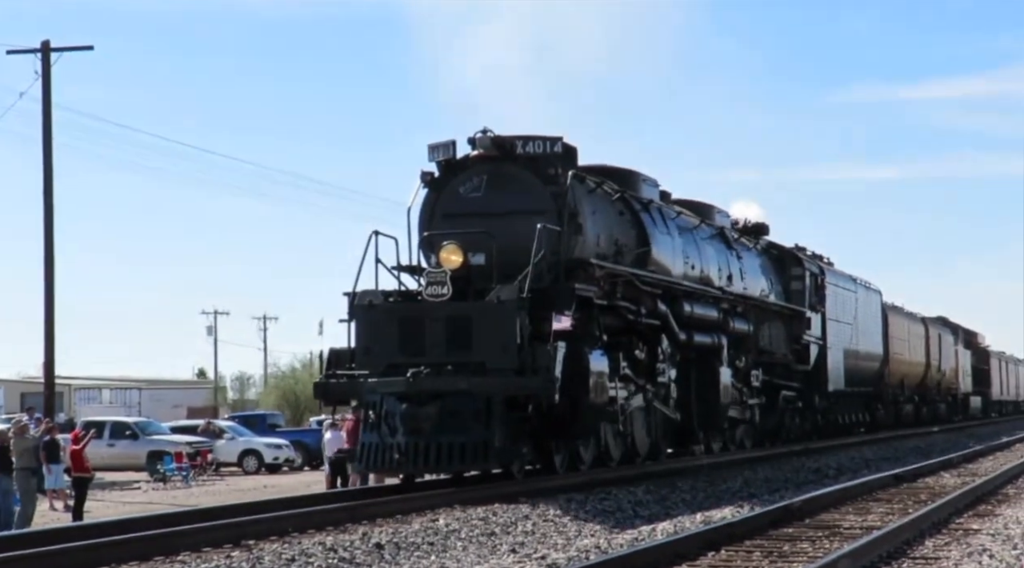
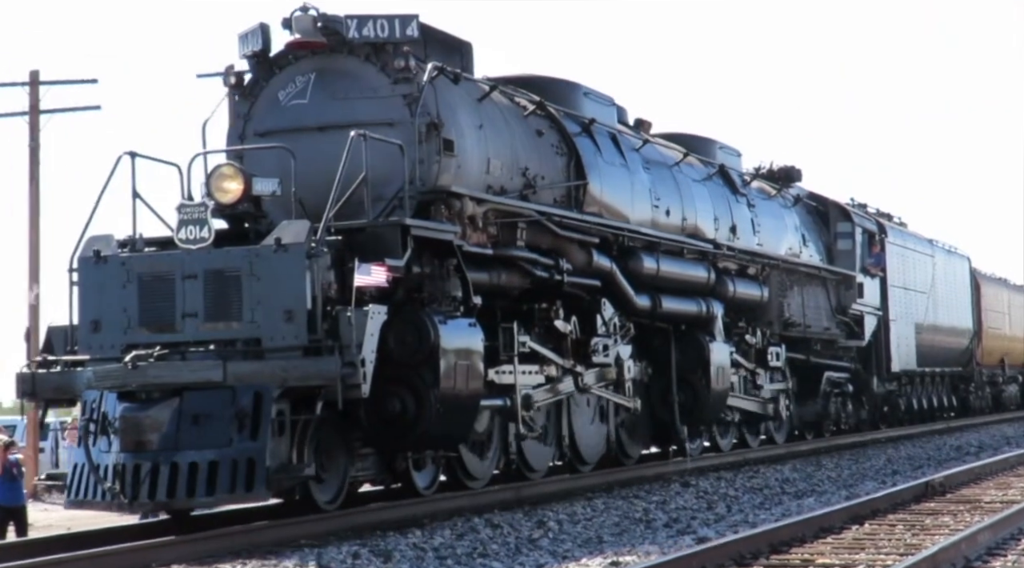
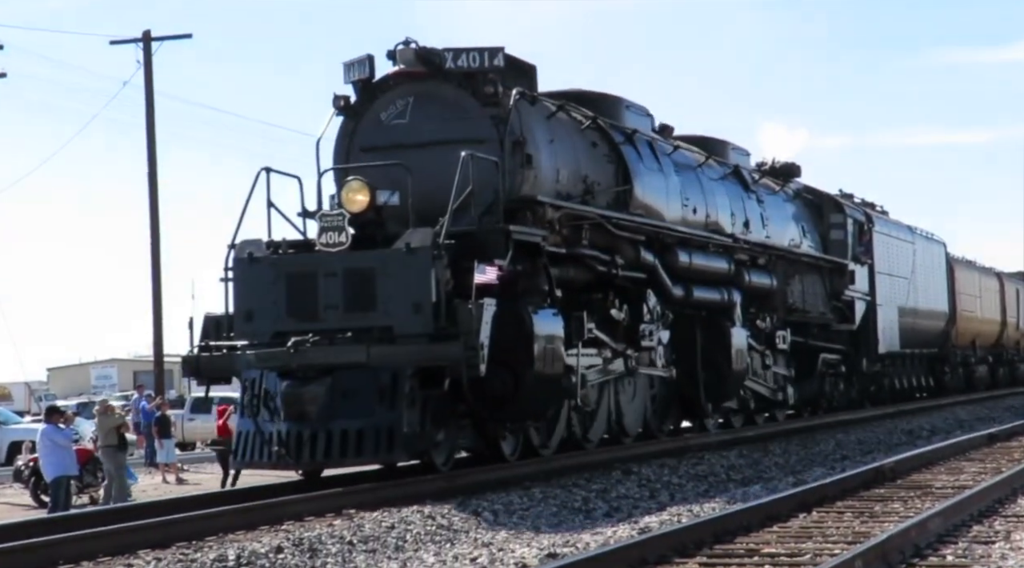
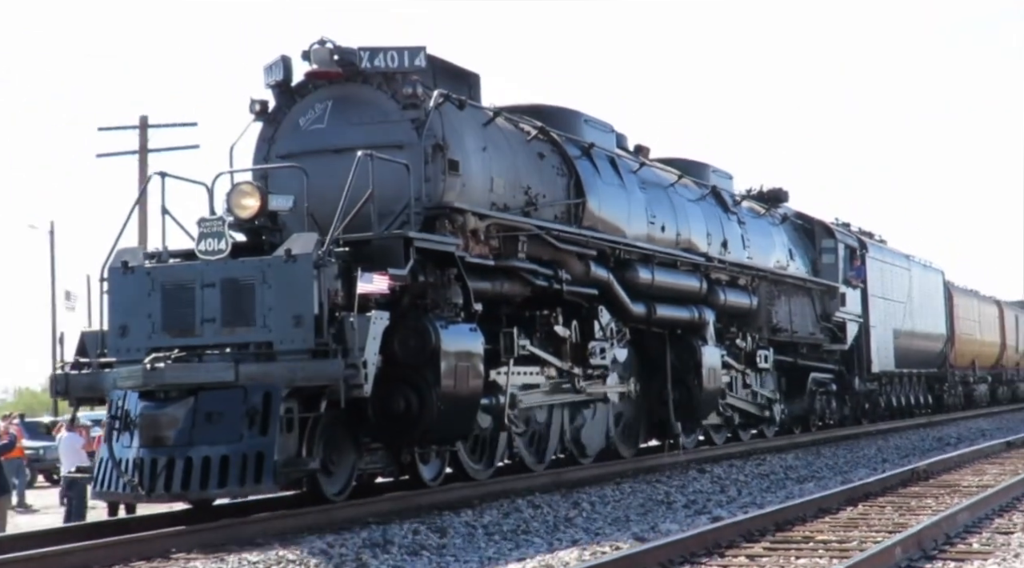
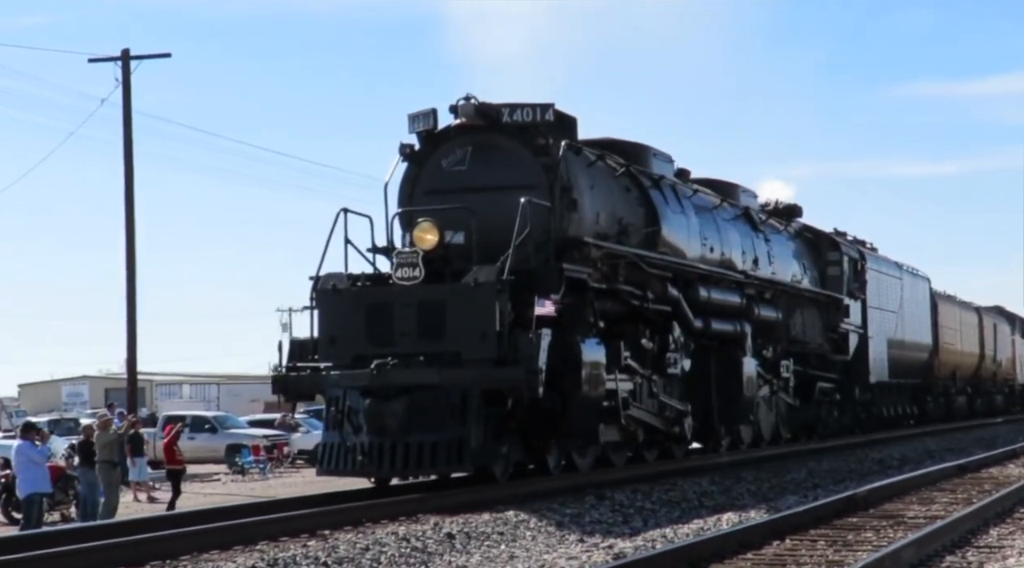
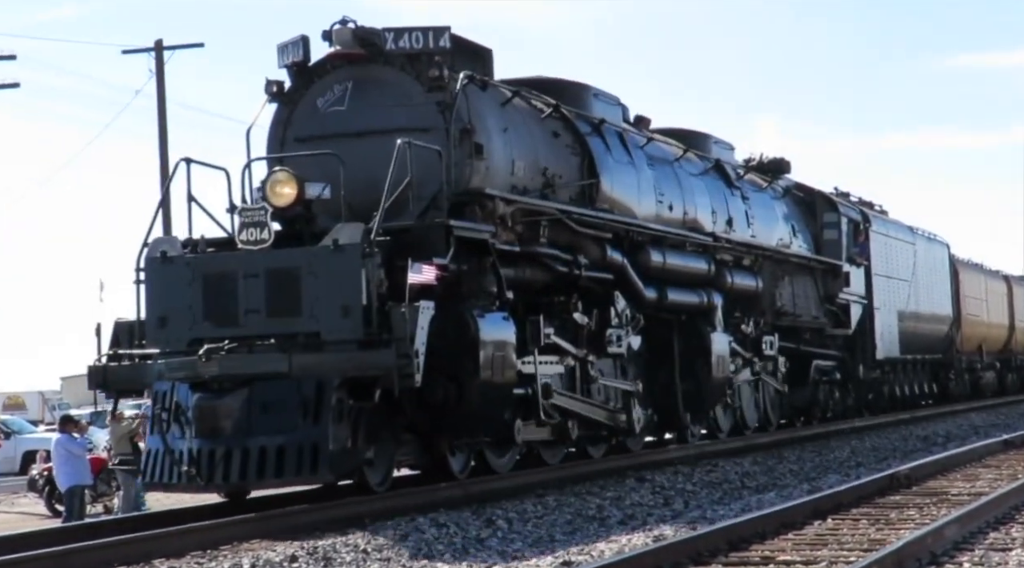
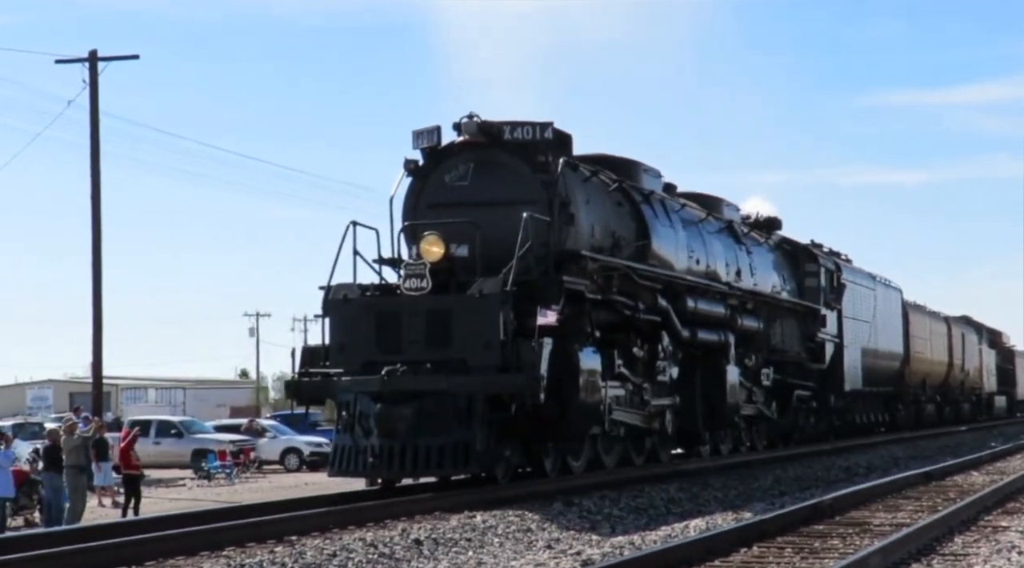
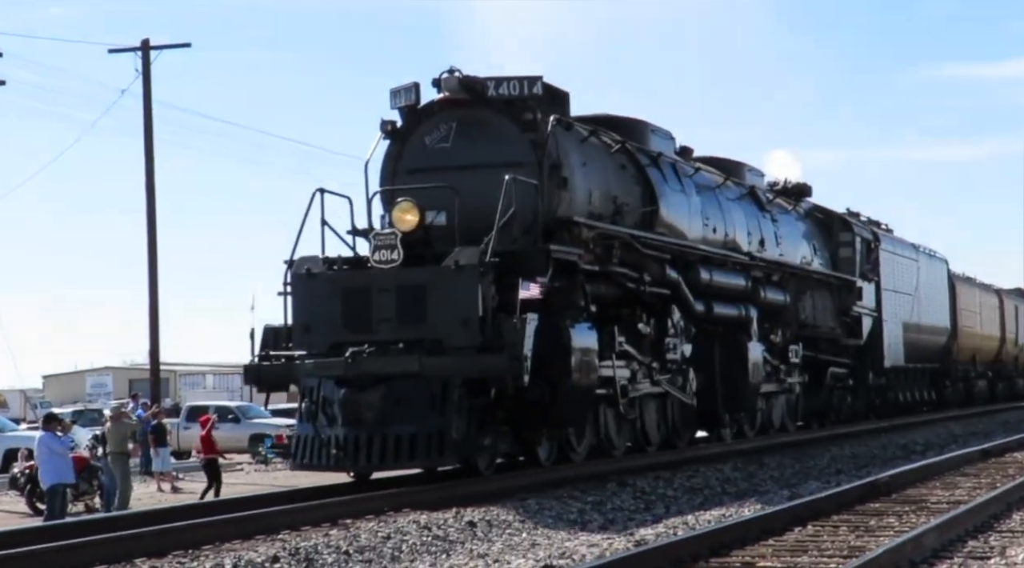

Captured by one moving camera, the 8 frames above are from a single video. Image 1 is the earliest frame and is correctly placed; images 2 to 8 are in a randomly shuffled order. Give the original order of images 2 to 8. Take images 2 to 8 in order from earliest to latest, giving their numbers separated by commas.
7, 5, 8, 3, 6, 2, 4
